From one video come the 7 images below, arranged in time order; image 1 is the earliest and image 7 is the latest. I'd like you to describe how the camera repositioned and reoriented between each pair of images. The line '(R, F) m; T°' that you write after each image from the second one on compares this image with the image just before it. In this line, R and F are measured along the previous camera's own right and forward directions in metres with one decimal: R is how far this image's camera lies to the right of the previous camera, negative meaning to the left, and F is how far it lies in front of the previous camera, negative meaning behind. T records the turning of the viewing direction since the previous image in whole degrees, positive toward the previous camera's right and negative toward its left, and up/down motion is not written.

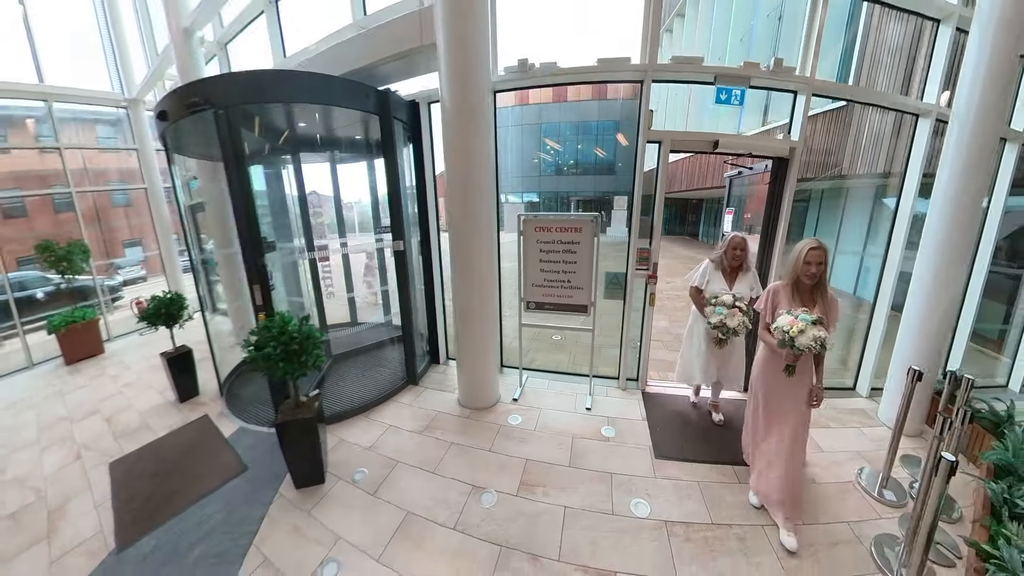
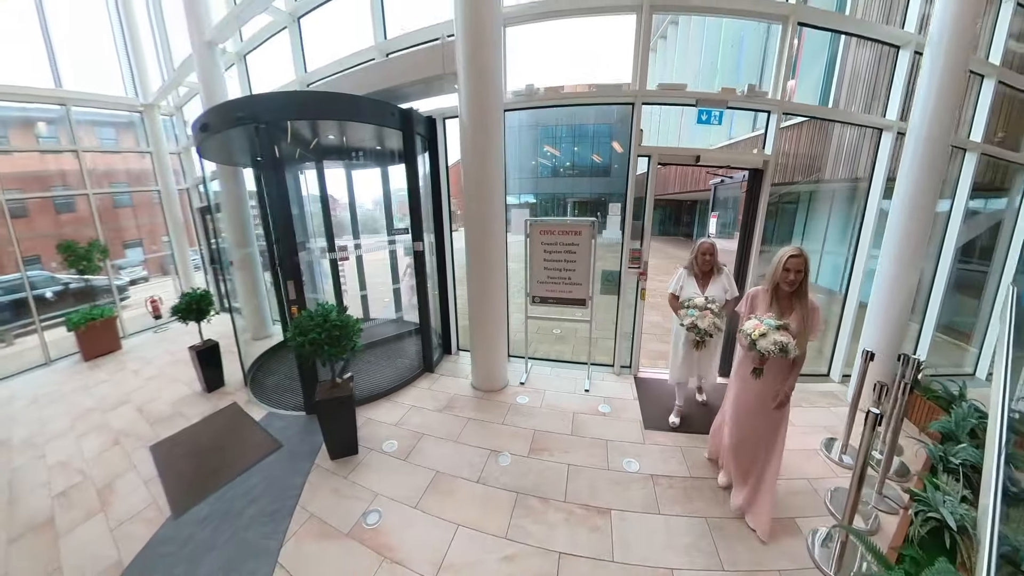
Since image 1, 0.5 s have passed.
(-0.1, -0.3) m; +1°
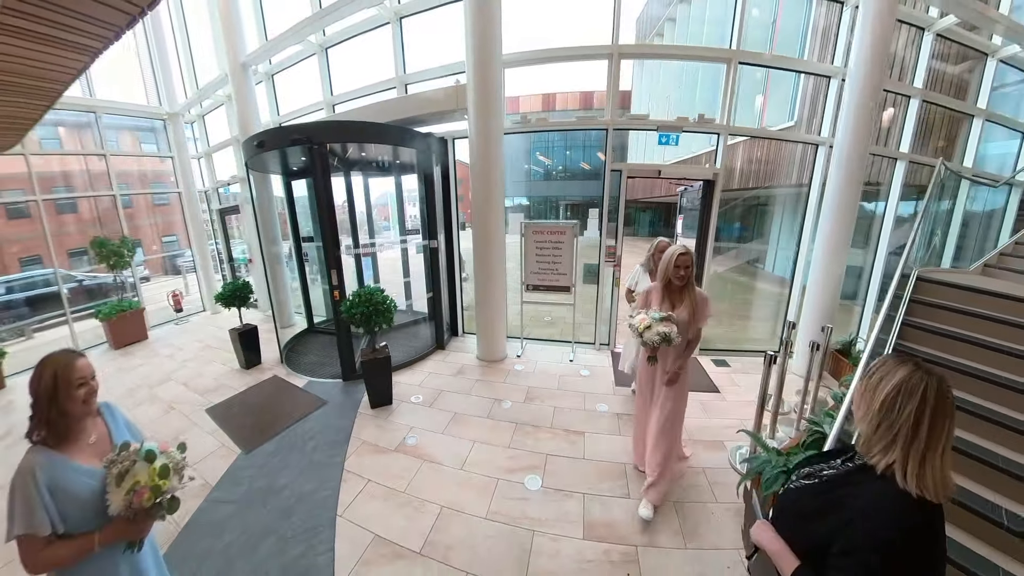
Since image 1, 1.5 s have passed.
(-0.1, -0.6) m; +1°
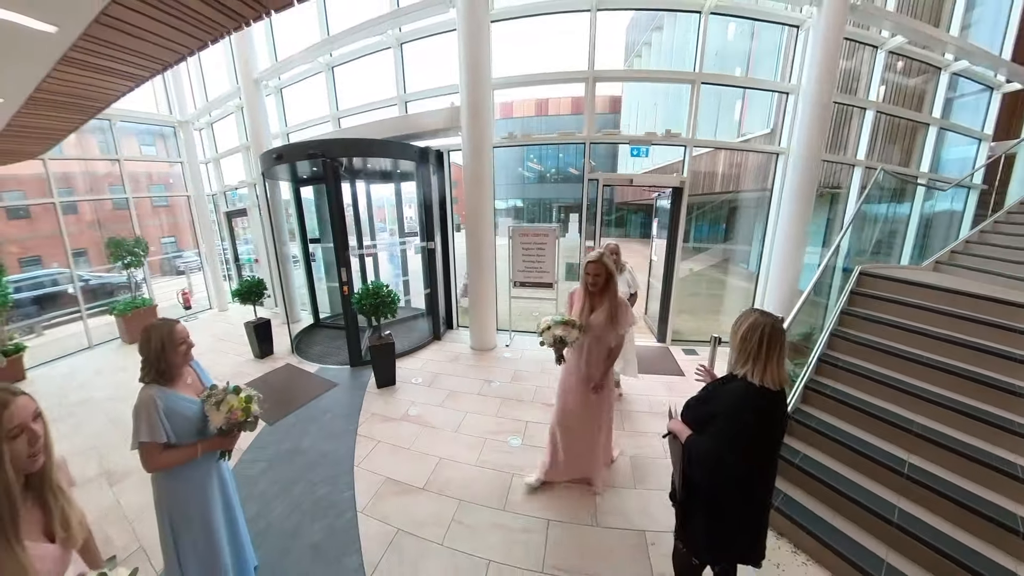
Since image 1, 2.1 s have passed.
(+0.1, -0.4) m; +1°
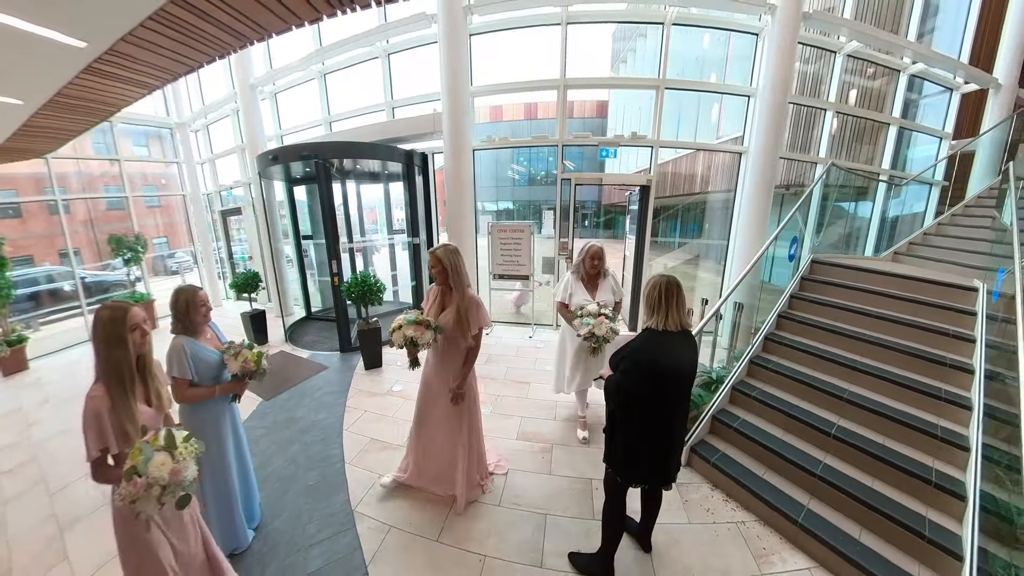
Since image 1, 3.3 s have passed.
(+0.2, -0.3) m; +1°
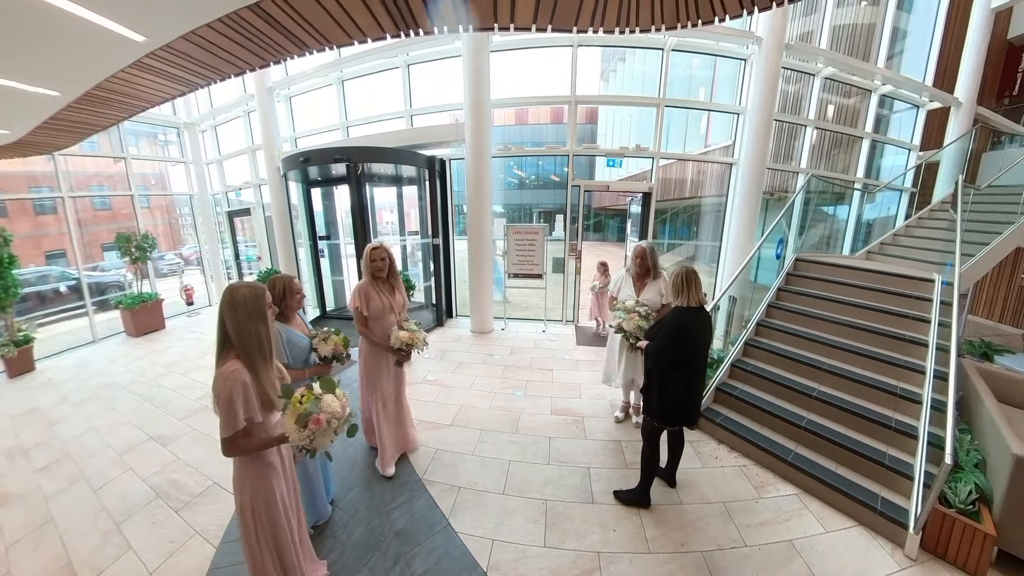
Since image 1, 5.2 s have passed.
(-0.3, -0.3) m; +2°
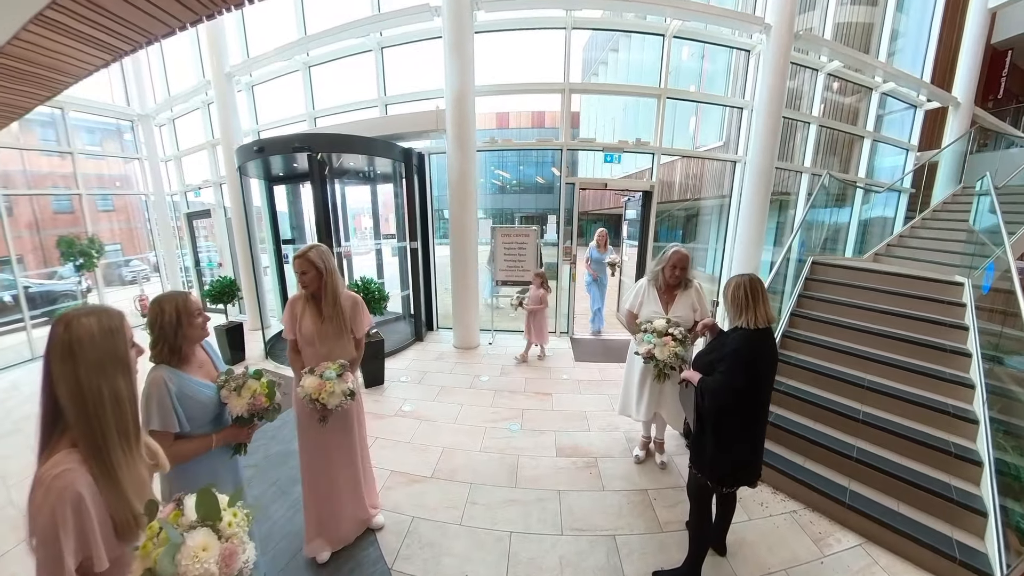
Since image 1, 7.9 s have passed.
(0.0, +0.5) m; +2°
